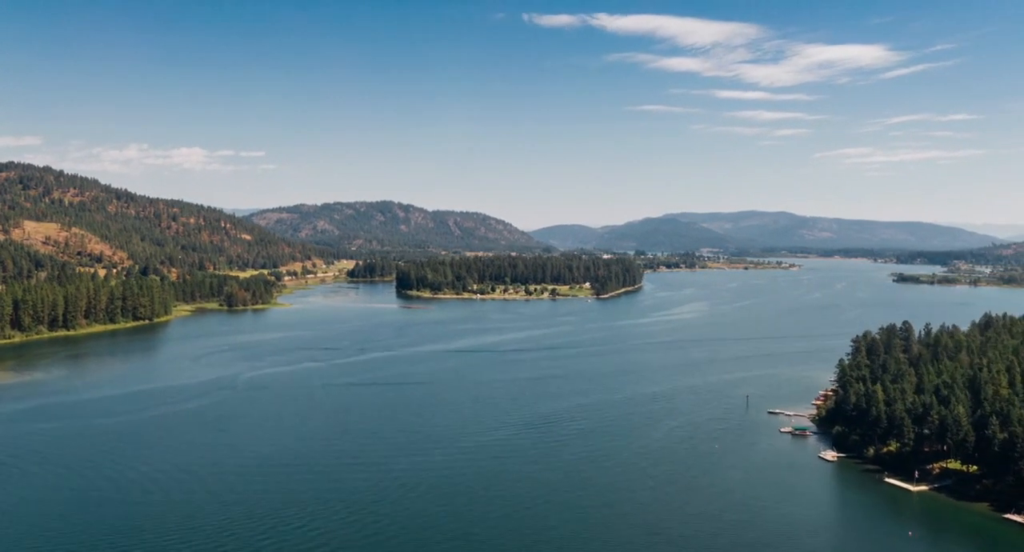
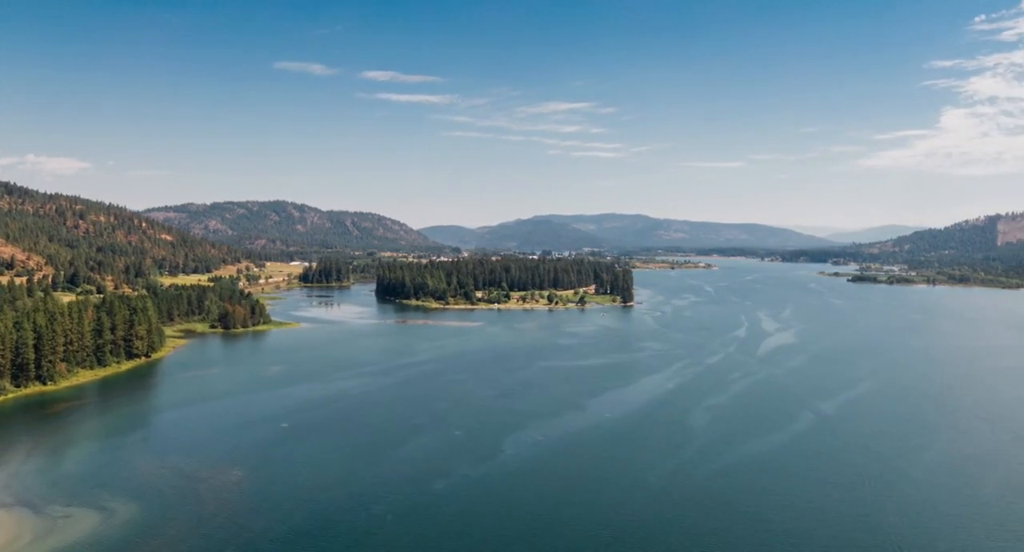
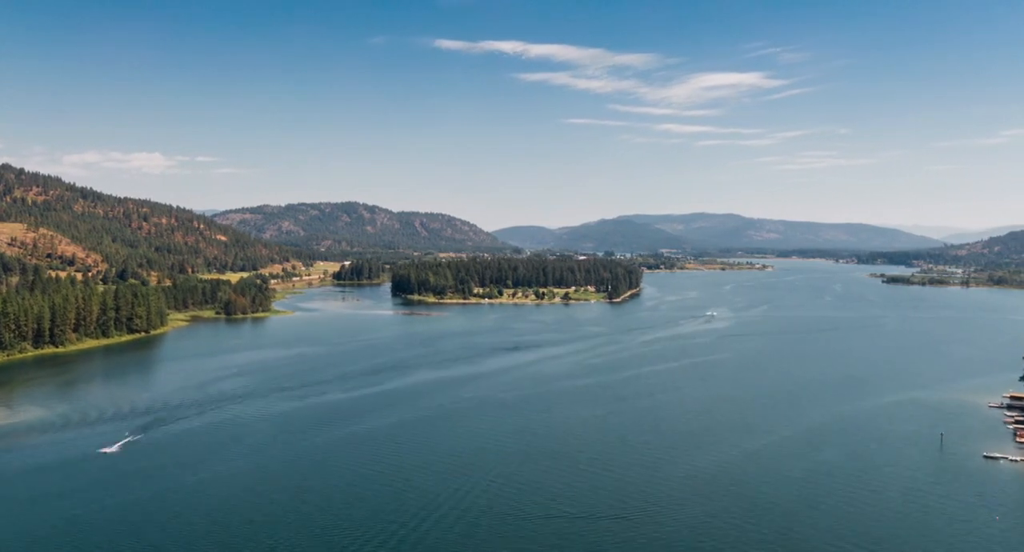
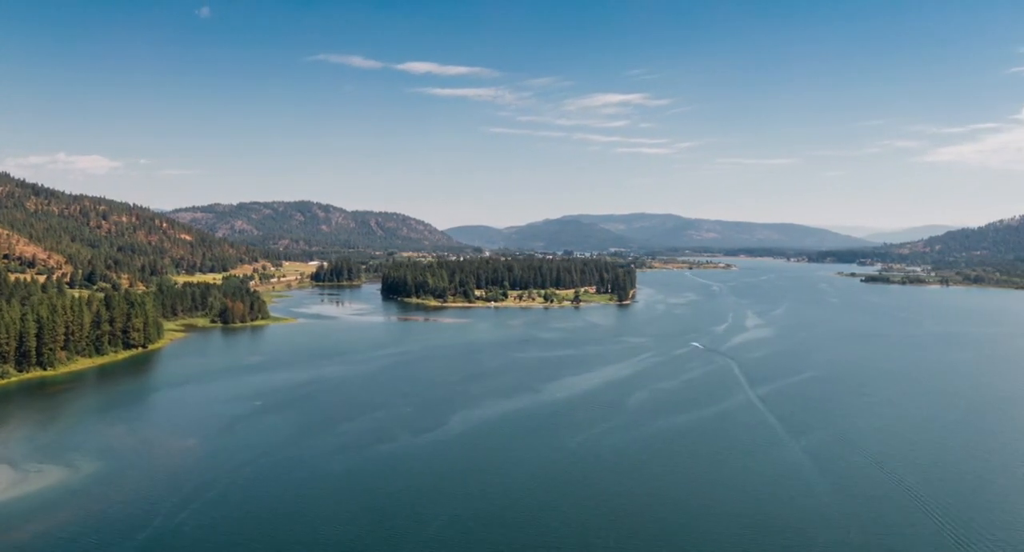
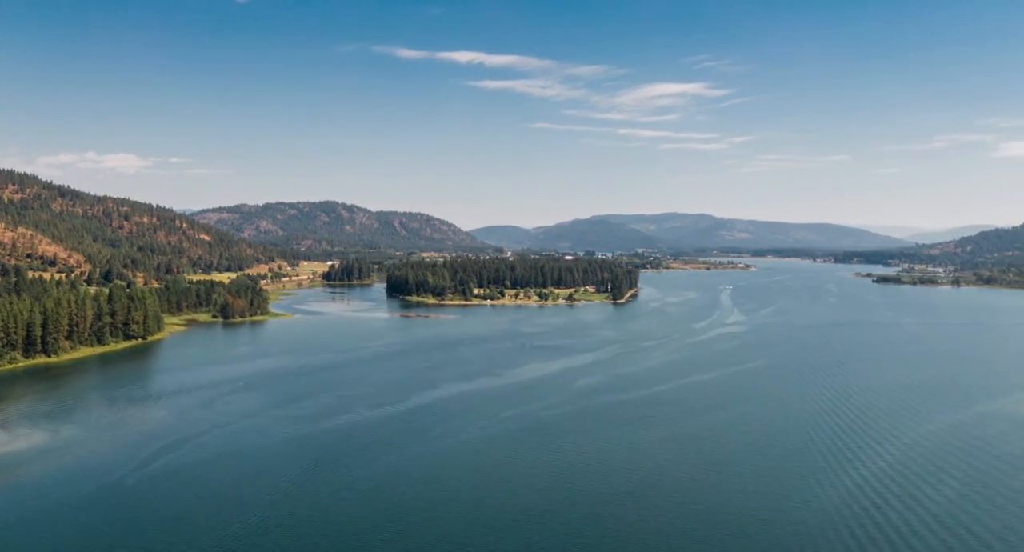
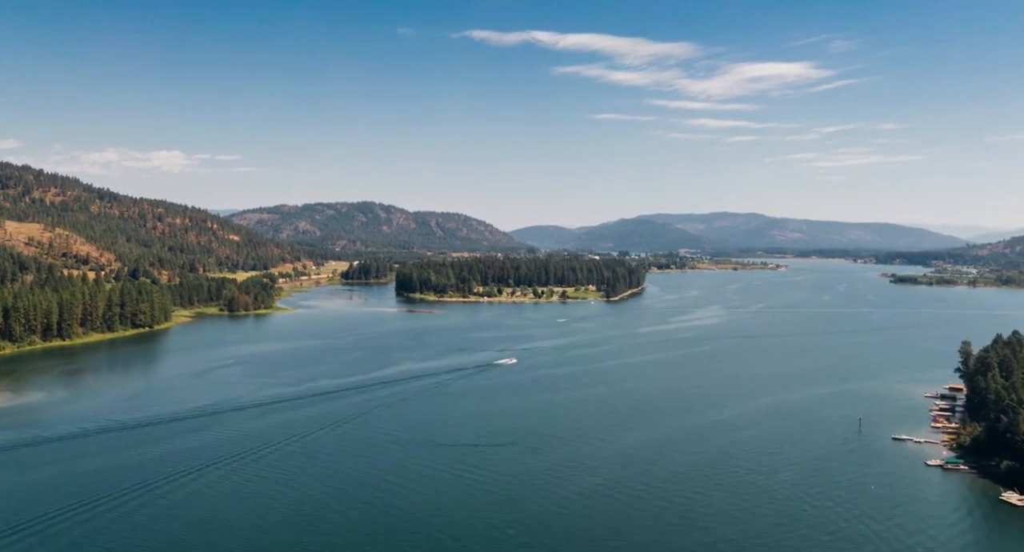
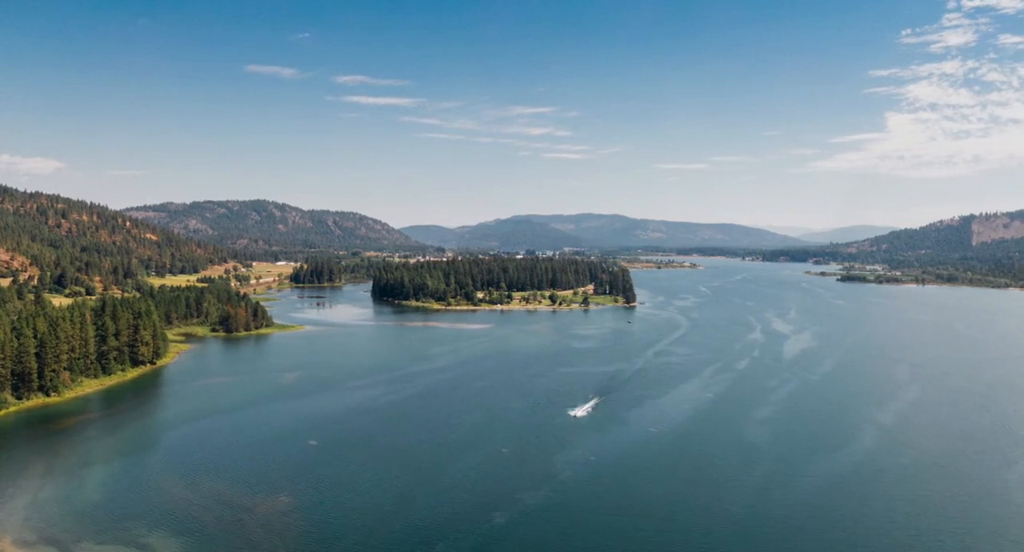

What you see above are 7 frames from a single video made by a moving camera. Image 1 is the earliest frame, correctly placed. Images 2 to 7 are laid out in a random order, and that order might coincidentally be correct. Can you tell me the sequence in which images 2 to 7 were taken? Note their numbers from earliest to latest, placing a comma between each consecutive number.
6, 3, 5, 4, 2, 7
